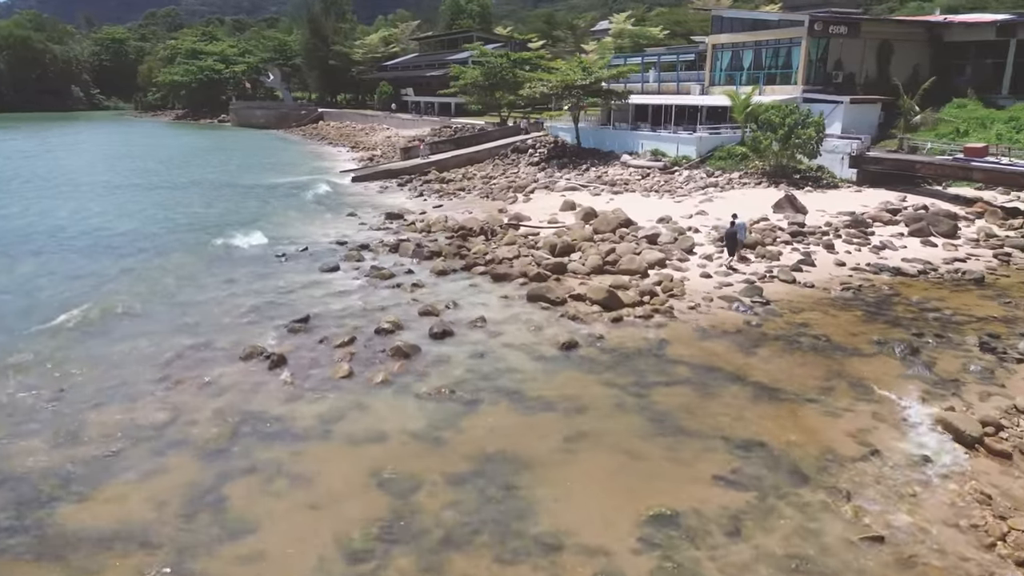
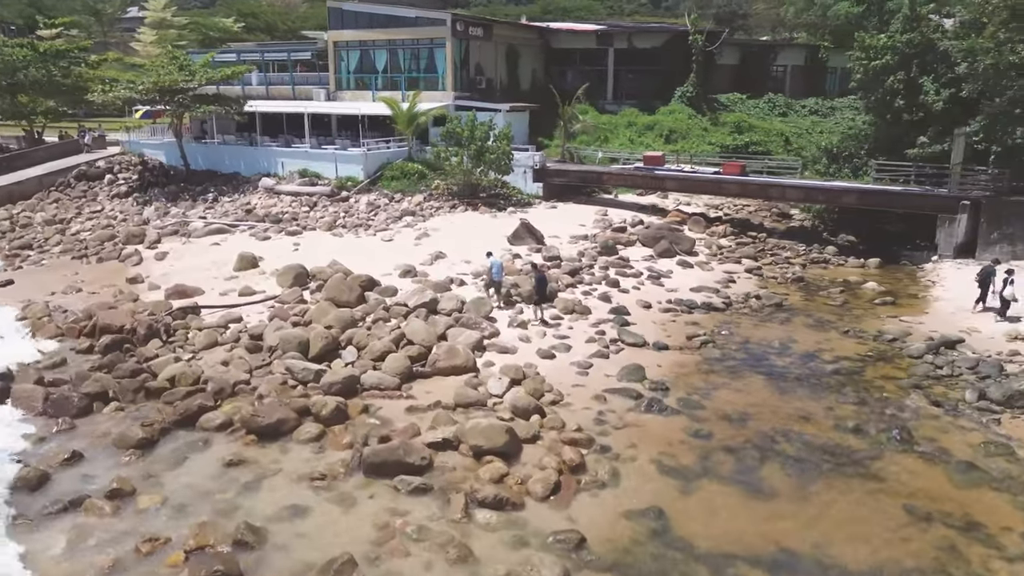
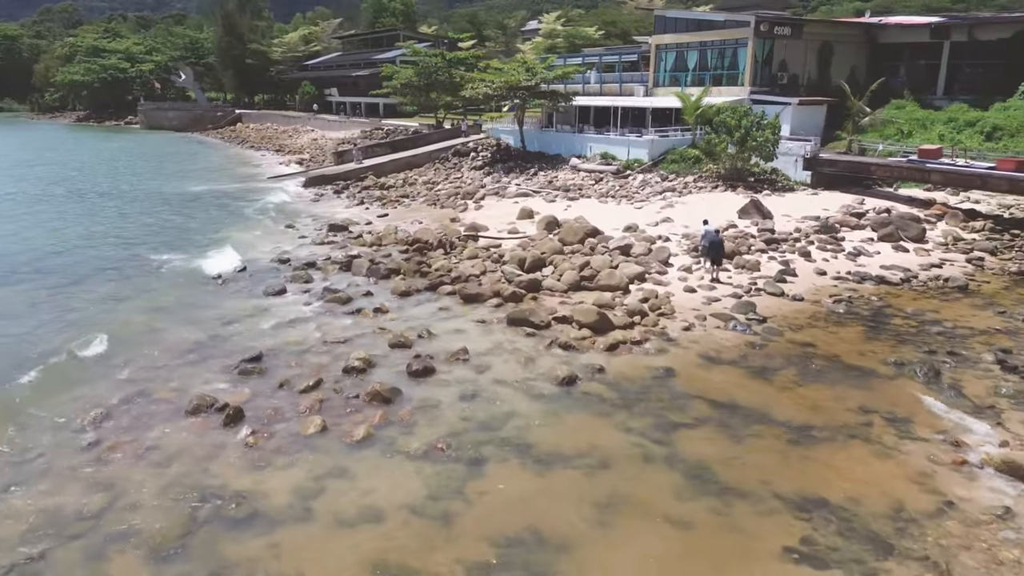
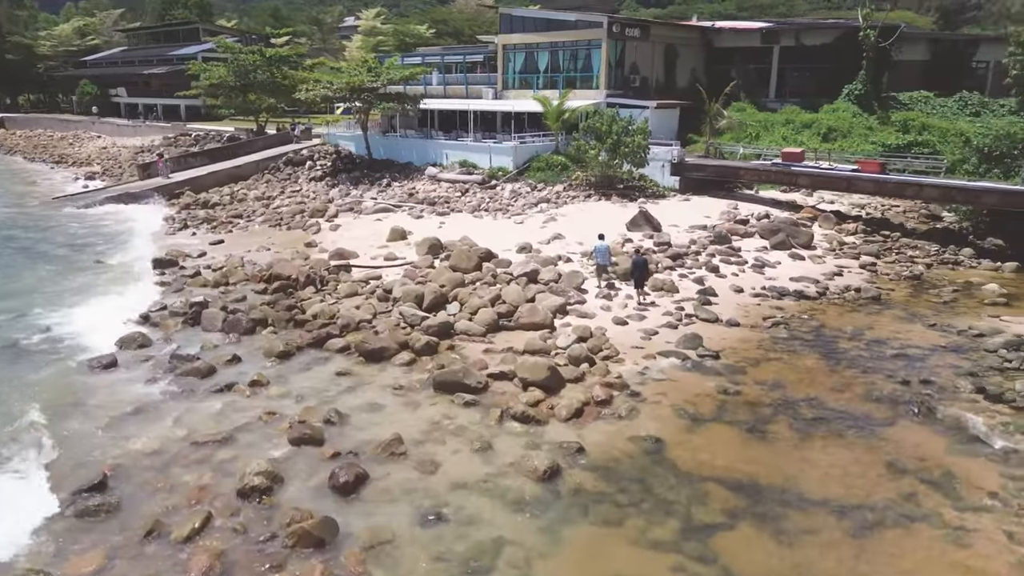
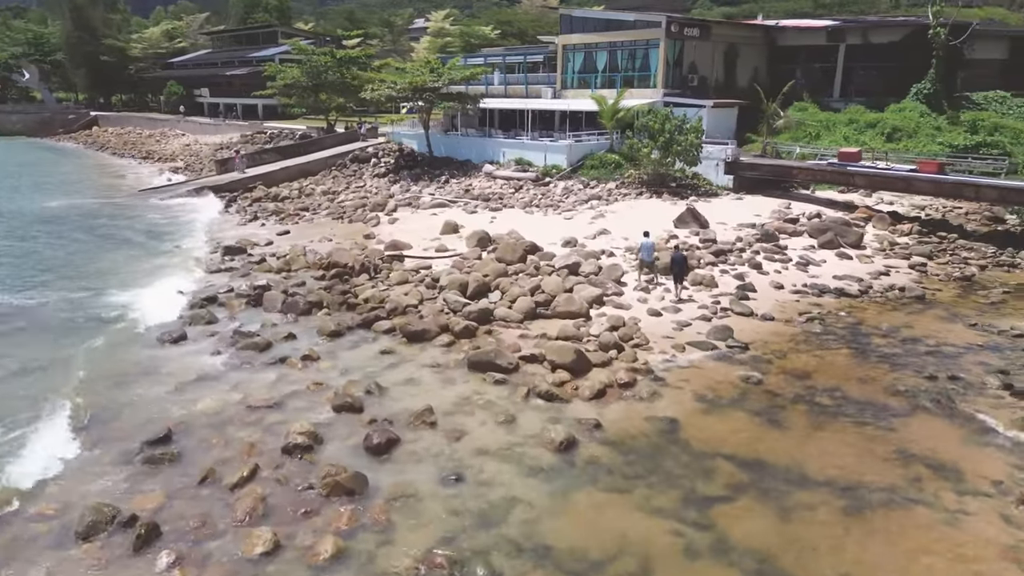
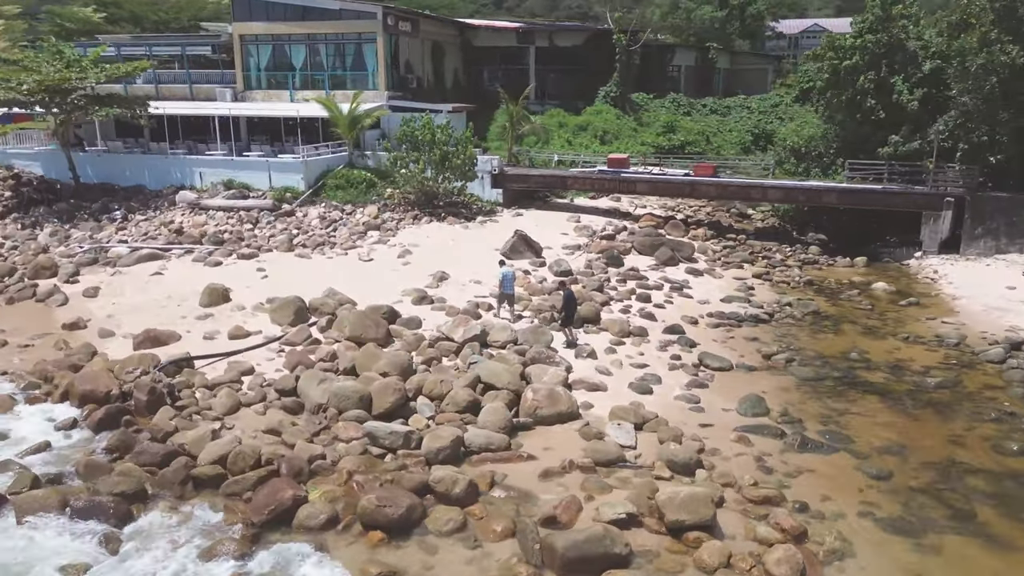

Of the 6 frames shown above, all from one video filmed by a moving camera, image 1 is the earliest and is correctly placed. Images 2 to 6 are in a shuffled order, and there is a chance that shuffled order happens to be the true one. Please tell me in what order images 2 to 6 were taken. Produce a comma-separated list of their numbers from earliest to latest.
3, 5, 4, 2, 6
